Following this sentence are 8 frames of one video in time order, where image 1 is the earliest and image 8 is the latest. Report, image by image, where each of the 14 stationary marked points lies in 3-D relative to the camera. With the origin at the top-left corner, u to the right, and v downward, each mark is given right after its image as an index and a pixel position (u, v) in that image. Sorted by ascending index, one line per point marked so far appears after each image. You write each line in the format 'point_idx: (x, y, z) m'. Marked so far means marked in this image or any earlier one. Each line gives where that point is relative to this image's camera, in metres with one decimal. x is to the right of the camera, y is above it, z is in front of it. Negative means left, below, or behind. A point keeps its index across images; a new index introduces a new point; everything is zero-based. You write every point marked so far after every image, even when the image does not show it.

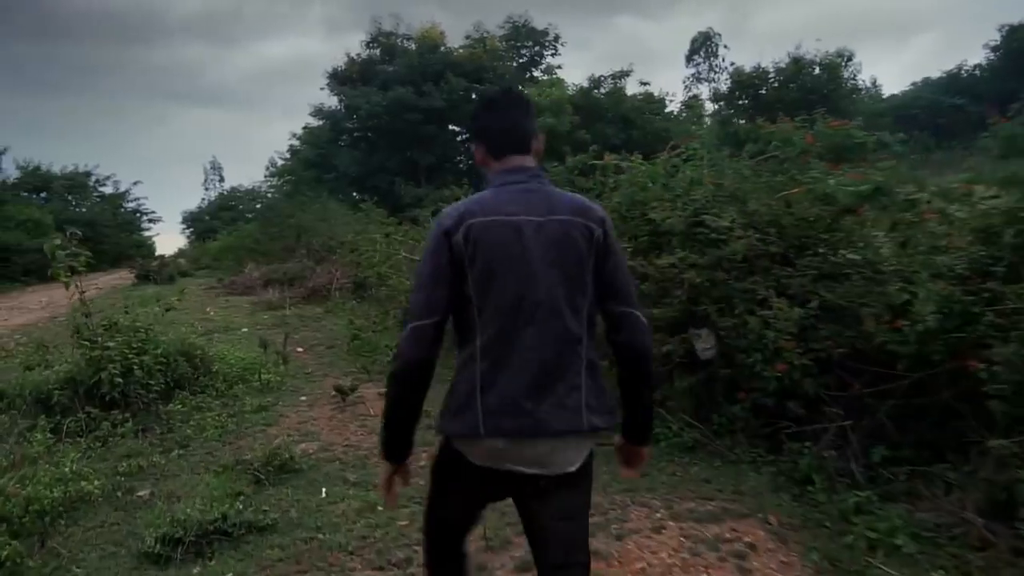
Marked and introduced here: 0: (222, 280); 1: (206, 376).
0: (-7.1, +0.2, +19.2) m
1: (-3.0, -0.9, +7.8) m
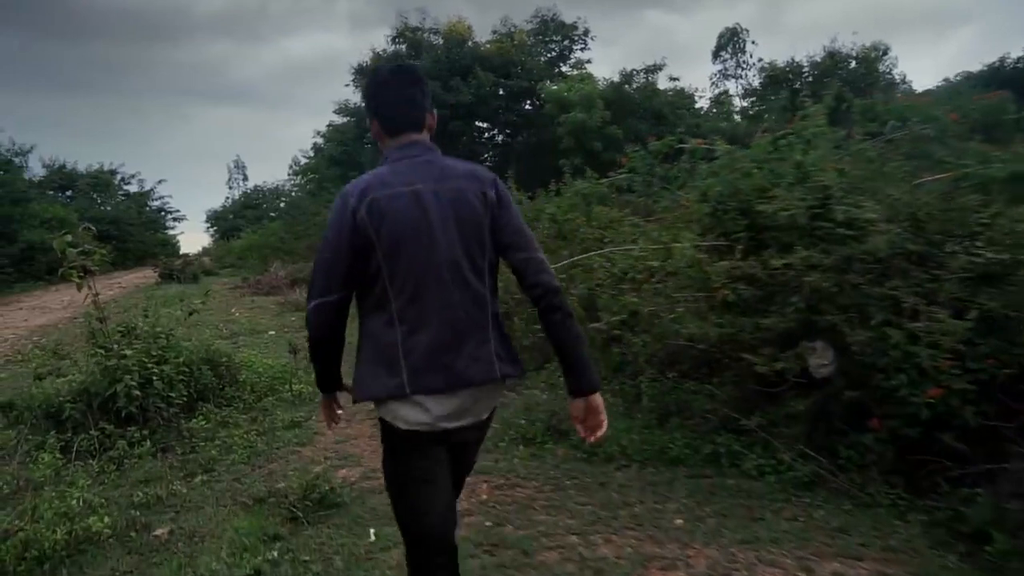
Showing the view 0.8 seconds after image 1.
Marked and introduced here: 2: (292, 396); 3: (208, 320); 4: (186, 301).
0: (-6.3, +0.2, +18.6) m
1: (-2.5, -0.9, +7.1) m
2: (-2.0, -1.0, +7.1) m
3: (-4.8, -0.5, +12.6) m
4: (-6.4, -0.3, +15.6) m
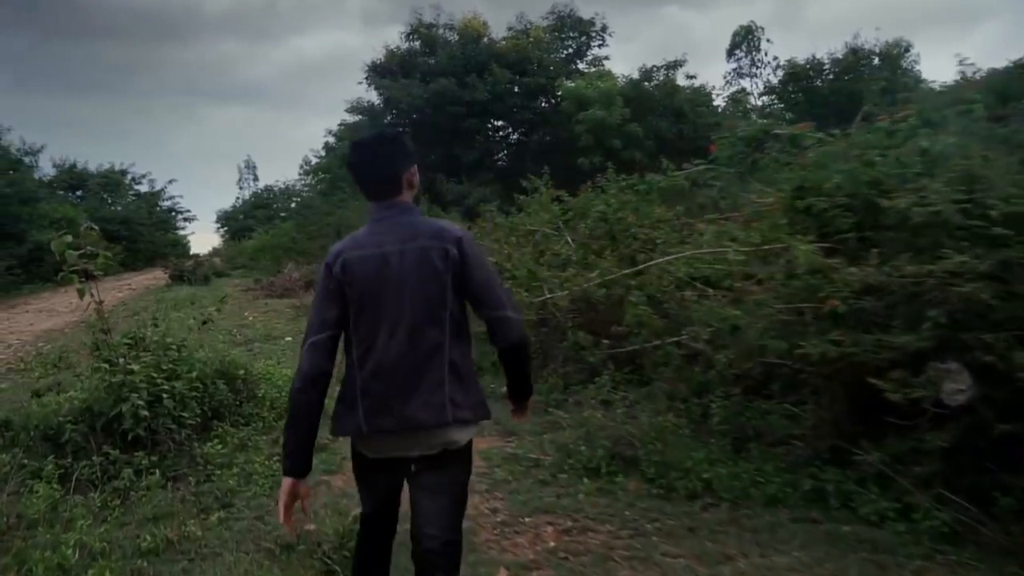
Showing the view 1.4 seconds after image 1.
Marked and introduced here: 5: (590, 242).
0: (-5.8, +0.1, +18.0) m
1: (-2.1, -0.9, +6.4) m
2: (-1.6, -1.0, +6.5) m
3: (-4.4, -0.6, +11.9) m
4: (-6.0, -0.3, +15.0) m
5: (+0.7, +0.4, +7.3) m
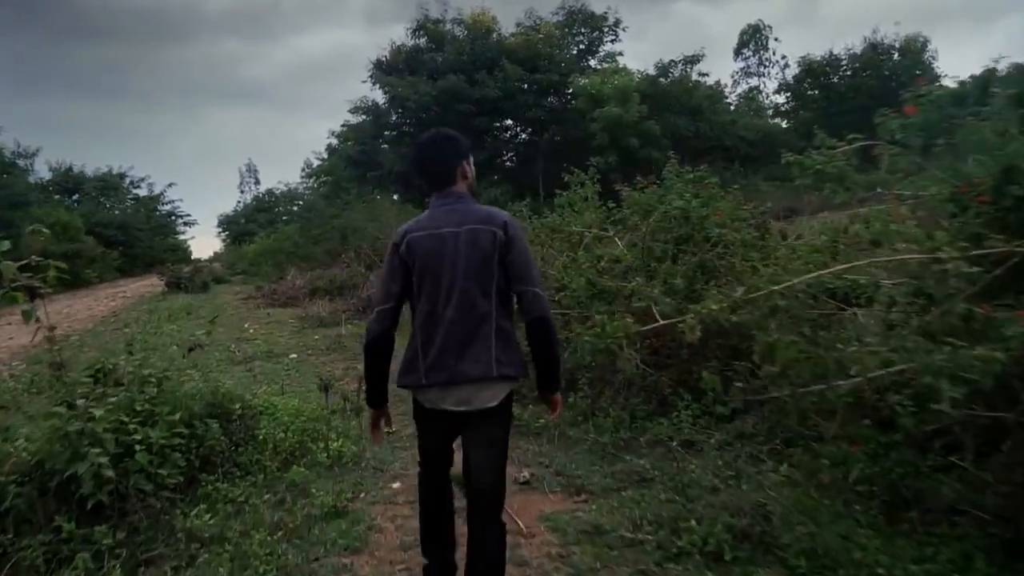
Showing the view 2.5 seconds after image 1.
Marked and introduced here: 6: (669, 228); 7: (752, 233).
0: (-5.4, 0.0, +16.8) m
1: (-1.7, -1.0, +5.2) m
2: (-1.2, -1.1, +5.2) m
3: (-4.0, -0.7, +10.7) m
4: (-5.6, -0.5, +13.7) m
5: (+1.1, +0.3, +6.1) m
6: (+1.2, +0.5, +6.1) m
7: (+1.8, +0.4, +6.0) m
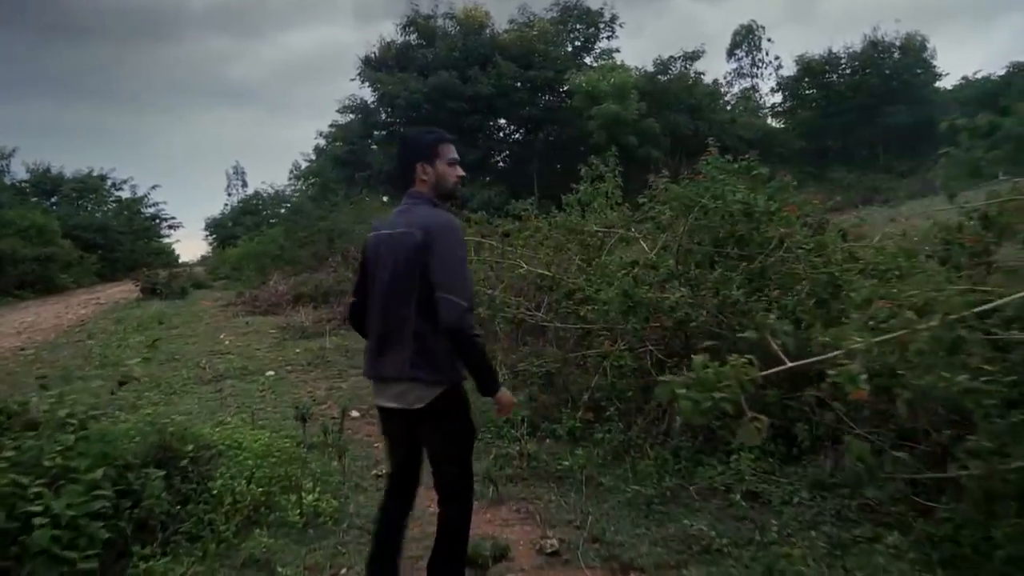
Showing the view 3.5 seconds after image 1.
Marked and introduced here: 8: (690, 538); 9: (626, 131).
0: (-5.4, -0.2, +15.7) m
1: (-1.6, -1.1, +4.1) m
2: (-1.1, -1.2, +4.2) m
3: (-3.9, -0.8, +9.6) m
4: (-5.6, -0.6, +12.6) m
5: (+1.2, +0.2, +5.1) m
6: (+1.3, +0.4, +5.1) m
7: (+1.9, +0.4, +5.0) m
8: (+0.8, -1.2, +3.7) m
9: (+3.0, +4.0, +19.8) m
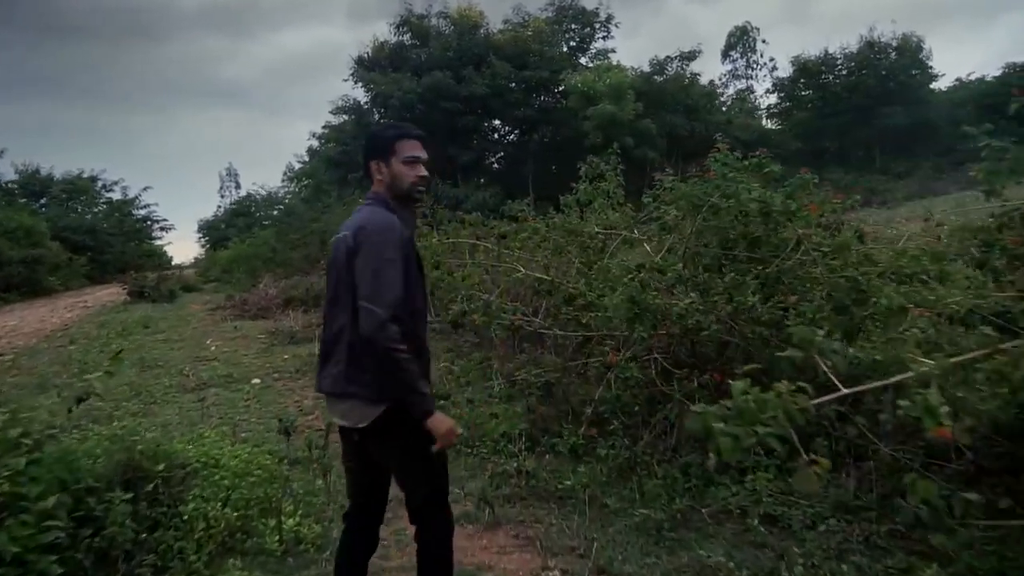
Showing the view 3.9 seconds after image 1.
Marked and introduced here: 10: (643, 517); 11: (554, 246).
0: (-5.5, -0.2, +15.3) m
1: (-1.6, -1.1, +3.8) m
2: (-1.1, -1.2, +3.8) m
3: (-4.0, -0.9, +9.3) m
4: (-5.6, -0.7, +12.3) m
5: (+1.2, +0.2, +4.7) m
6: (+1.3, +0.4, +4.7) m
7: (+1.9, +0.3, +4.7) m
8: (+0.8, -1.2, +3.4) m
9: (+2.8, +3.9, +19.5) m
10: (+0.6, -1.1, +3.9) m
11: (+0.3, +0.3, +6.1) m
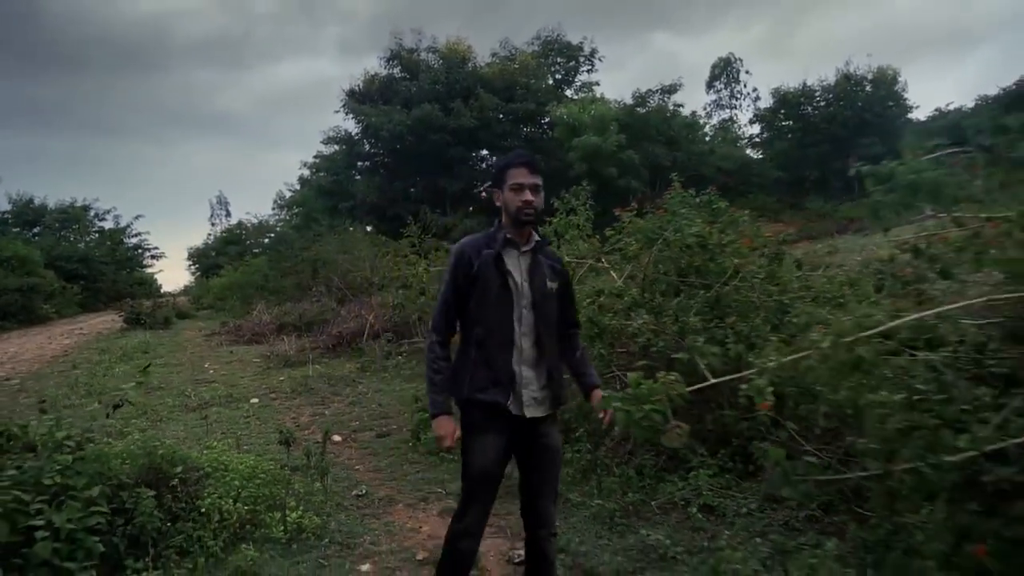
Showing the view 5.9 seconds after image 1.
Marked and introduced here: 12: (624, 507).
0: (-5.8, -0.7, +15.9) m
1: (-1.8, -1.3, +4.3) m
2: (-1.3, -1.4, +4.4) m
3: (-4.2, -1.2, +9.8) m
4: (-5.9, -1.1, +12.8) m
5: (+1.0, +0.1, +5.4) m
6: (+1.1, +0.2, +5.4) m
7: (+1.8, +0.2, +5.4) m
8: (+0.7, -1.3, +4.0) m
9: (+2.5, +3.3, +20.3) m
10: (+0.5, -1.3, +4.5) m
11: (+0.2, +0.1, +6.8) m
12: (+0.7, -1.3, +4.6) m
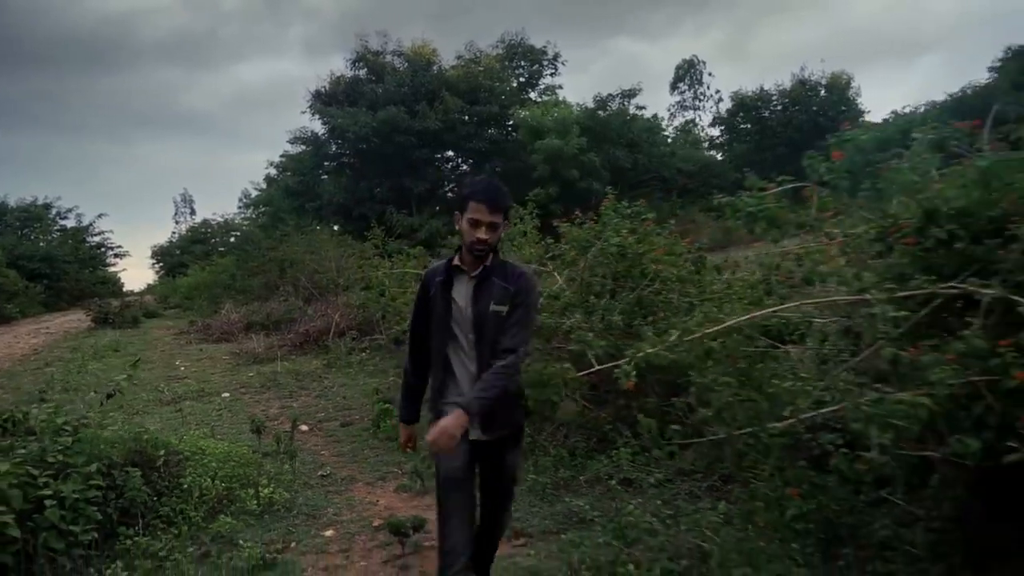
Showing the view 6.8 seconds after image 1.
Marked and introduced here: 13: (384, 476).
0: (-6.6, -0.7, +16.3) m
1: (-2.1, -1.3, +4.9) m
2: (-1.6, -1.4, +5.0) m
3: (-4.8, -1.2, +10.3) m
4: (-6.6, -1.1, +13.2) m
5: (+0.6, 0.0, +6.1) m
6: (+0.7, +0.2, +6.1) m
7: (+1.4, +0.2, +6.1) m
8: (+0.4, -1.3, +4.7) m
9: (+1.5, +3.3, +21.1) m
10: (+0.1, -1.3, +5.2) m
11: (-0.3, +0.1, +7.5) m
12: (+0.3, -1.3, +5.3) m
13: (-0.9, -1.4, +5.8) m
